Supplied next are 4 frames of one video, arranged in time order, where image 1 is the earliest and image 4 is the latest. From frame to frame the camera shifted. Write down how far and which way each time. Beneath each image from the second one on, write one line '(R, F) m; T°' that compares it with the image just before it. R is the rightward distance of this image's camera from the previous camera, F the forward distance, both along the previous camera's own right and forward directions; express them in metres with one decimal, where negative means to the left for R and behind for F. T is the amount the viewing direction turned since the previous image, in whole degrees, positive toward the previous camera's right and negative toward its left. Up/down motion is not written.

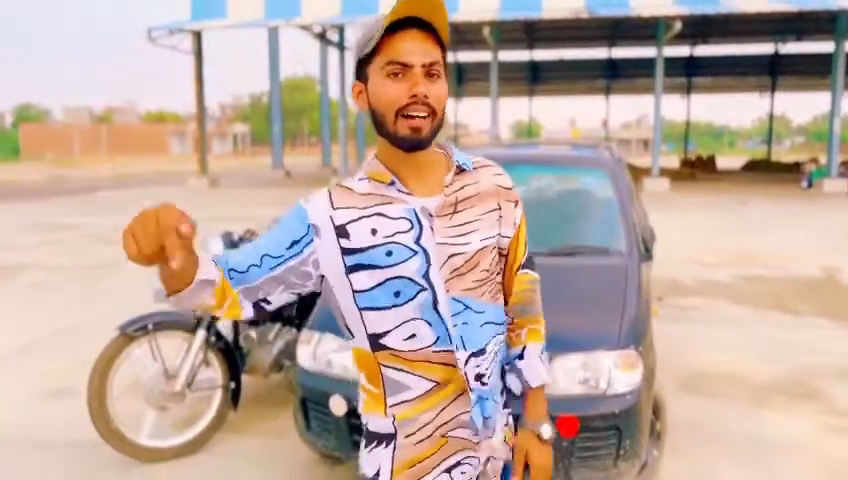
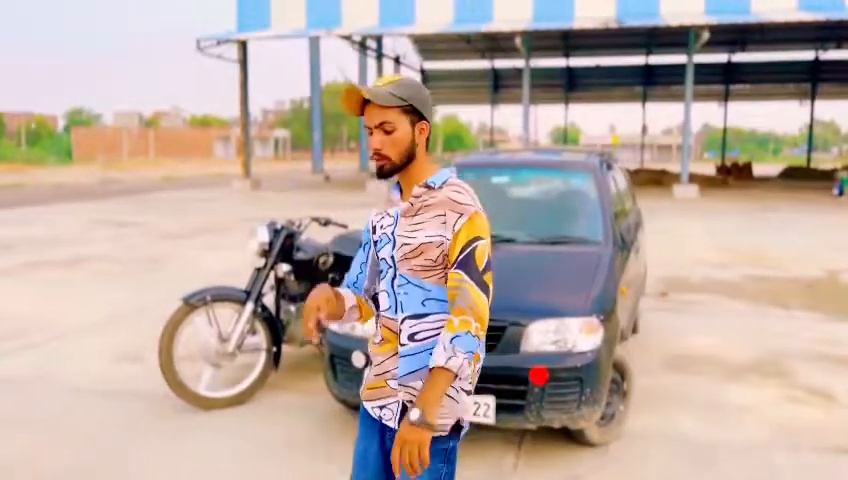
(+0.2, -0.7) m; -3°
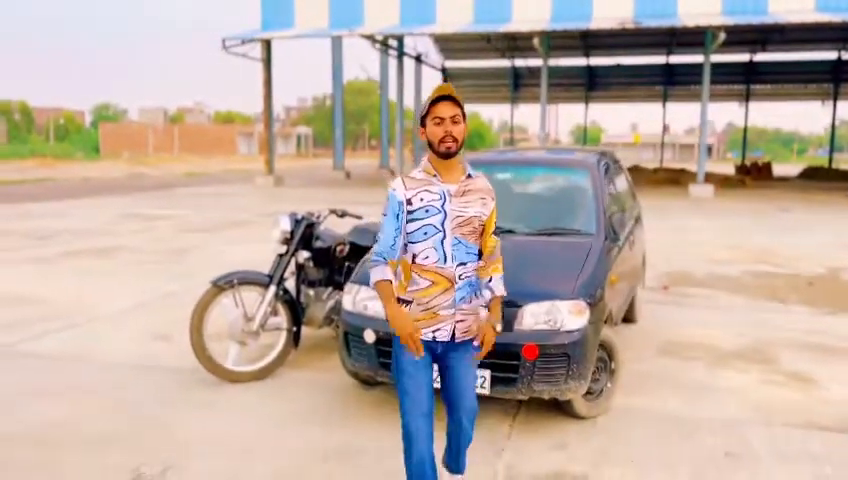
(+0.1, -0.4) m; -2°
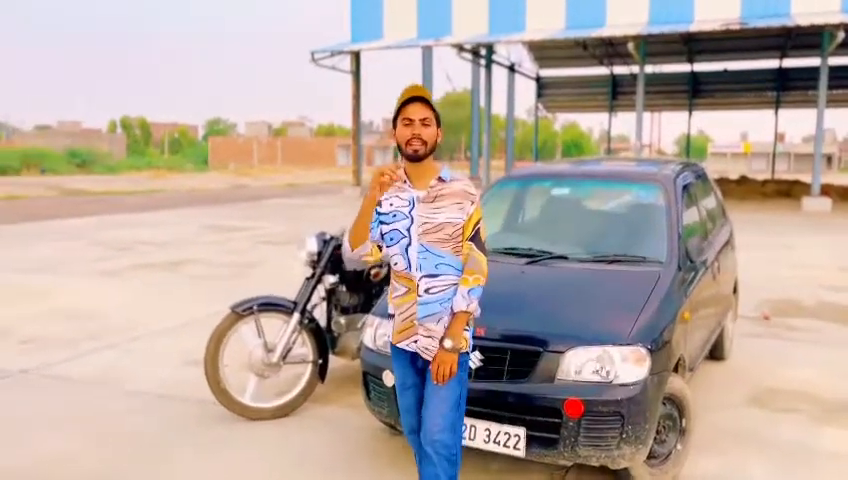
(+0.3, +0.6) m; -8°
